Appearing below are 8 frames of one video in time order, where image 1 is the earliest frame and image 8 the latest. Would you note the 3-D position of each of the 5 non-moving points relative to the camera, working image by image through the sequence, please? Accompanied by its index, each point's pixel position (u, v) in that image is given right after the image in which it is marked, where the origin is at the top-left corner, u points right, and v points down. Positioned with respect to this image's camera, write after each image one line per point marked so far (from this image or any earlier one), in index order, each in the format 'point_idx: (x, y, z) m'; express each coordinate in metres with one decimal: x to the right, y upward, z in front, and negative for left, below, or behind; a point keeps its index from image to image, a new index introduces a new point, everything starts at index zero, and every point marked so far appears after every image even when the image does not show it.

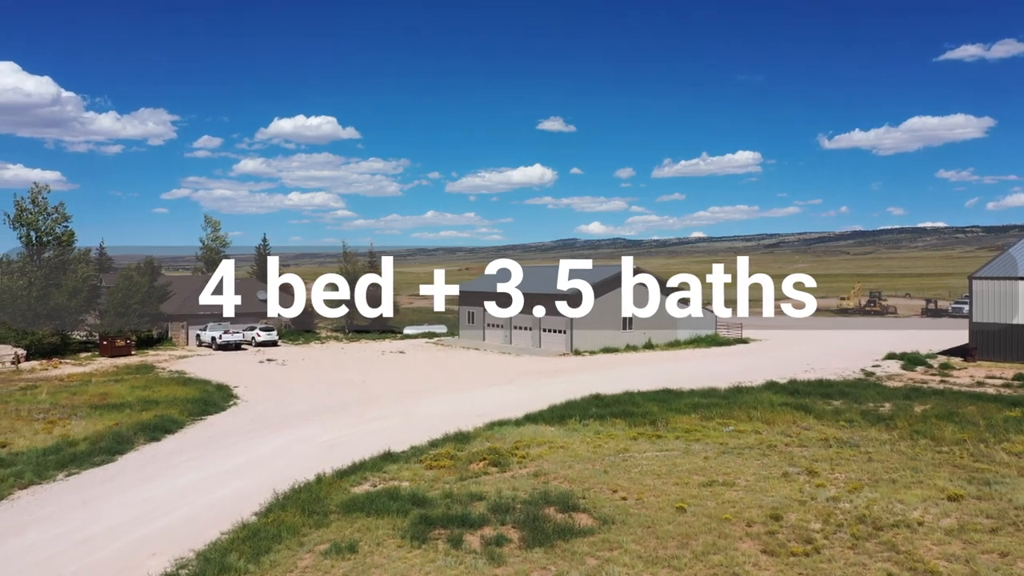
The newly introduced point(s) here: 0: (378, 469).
0: (-2.6, -3.5, +15.7) m
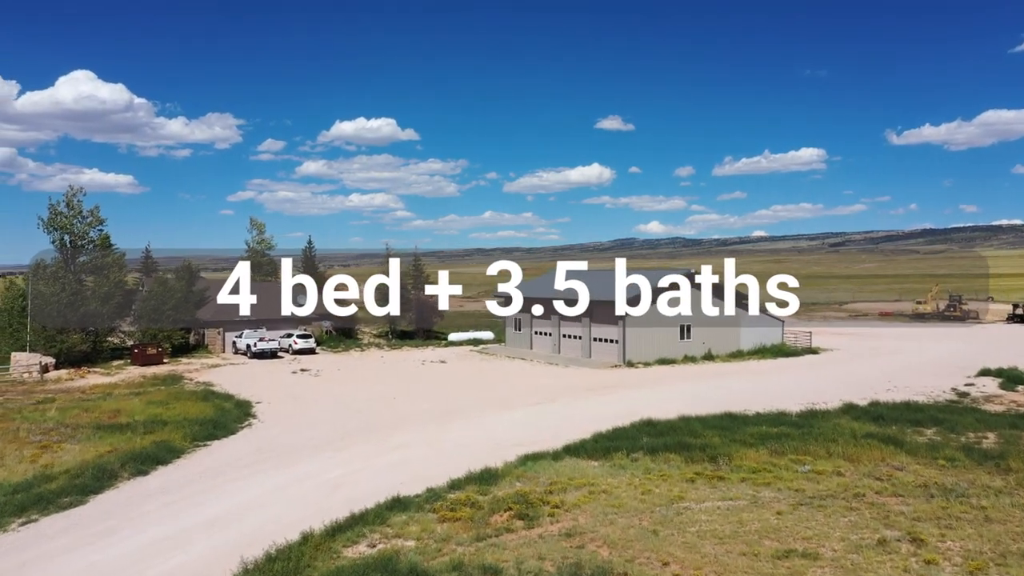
0: (-2.1, -3.8, +13.2) m
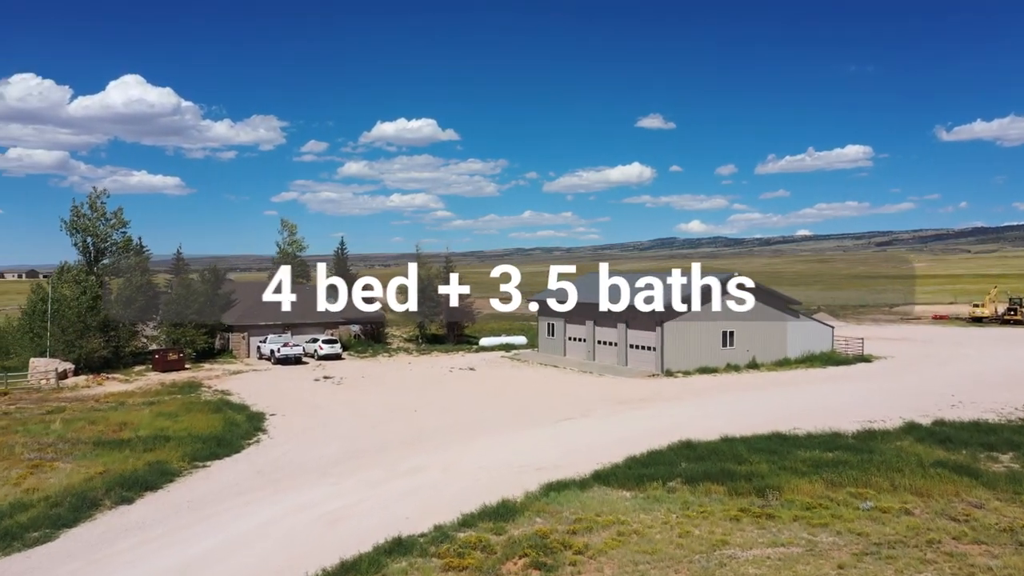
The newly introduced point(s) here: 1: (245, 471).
0: (-1.9, -4.0, +11.5) m
1: (-5.8, -4.0, +17.7) m
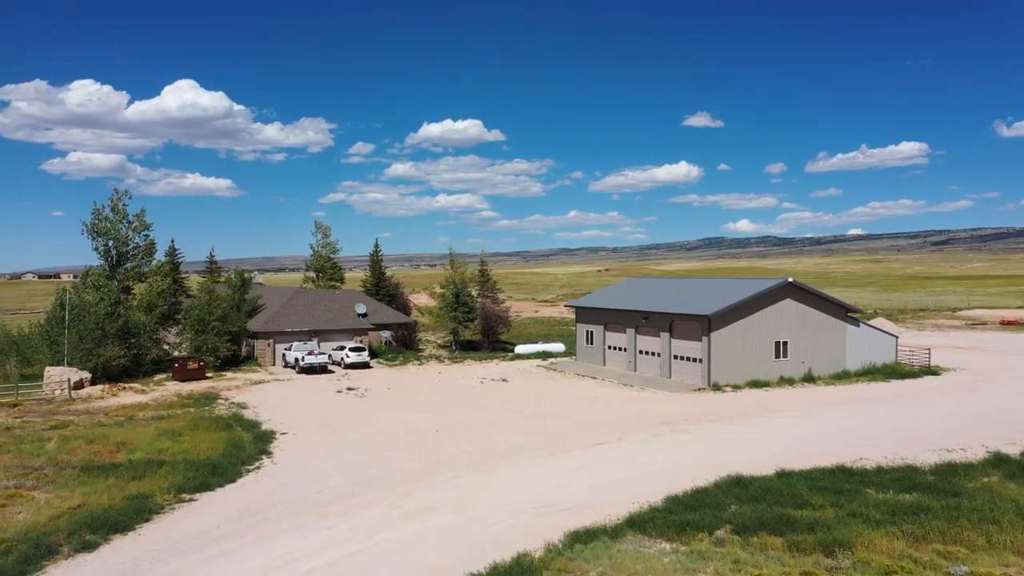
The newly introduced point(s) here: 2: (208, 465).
0: (-1.9, -4.2, +9.3) m
1: (-5.4, -4.3, +15.7) m
2: (-7.1, -4.1, +19.1) m
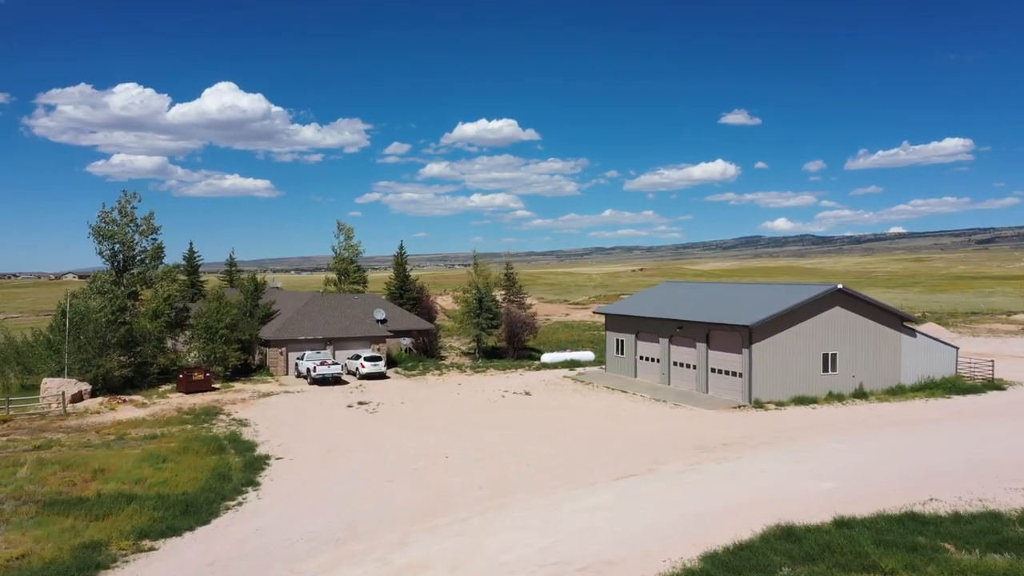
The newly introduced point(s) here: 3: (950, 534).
0: (-2.0, -4.5, +6.9) m
1: (-5.3, -4.5, +13.5) m
2: (-6.8, -4.4, +17.0) m
3: (+7.8, -4.4, +14.6) m
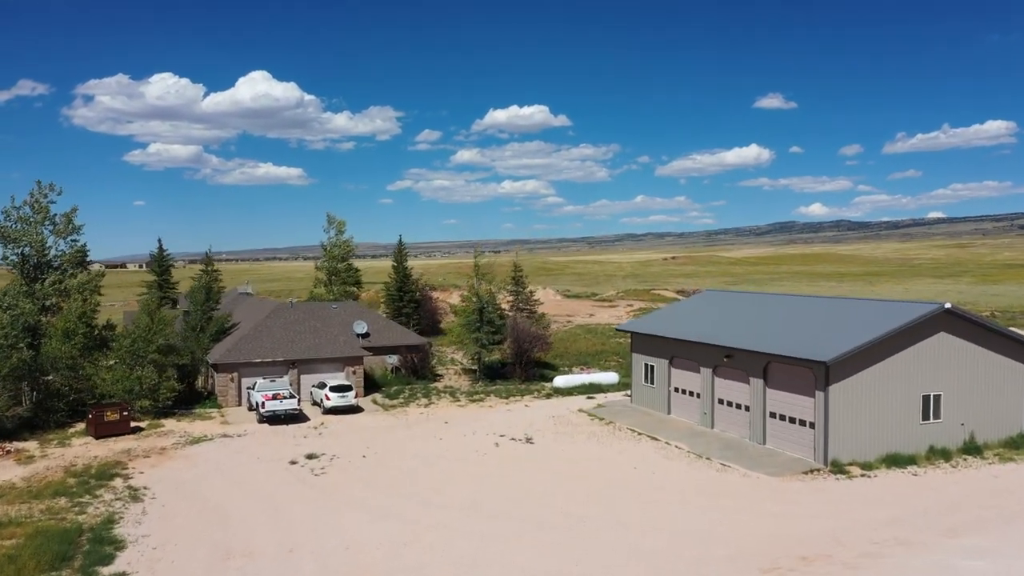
0: (-3.1, -5.5, -0.4) m
1: (-6.1, -5.4, +6.3) m
2: (-7.6, -5.2, +9.8) m
3: (+7.0, -5.2, +6.9) m
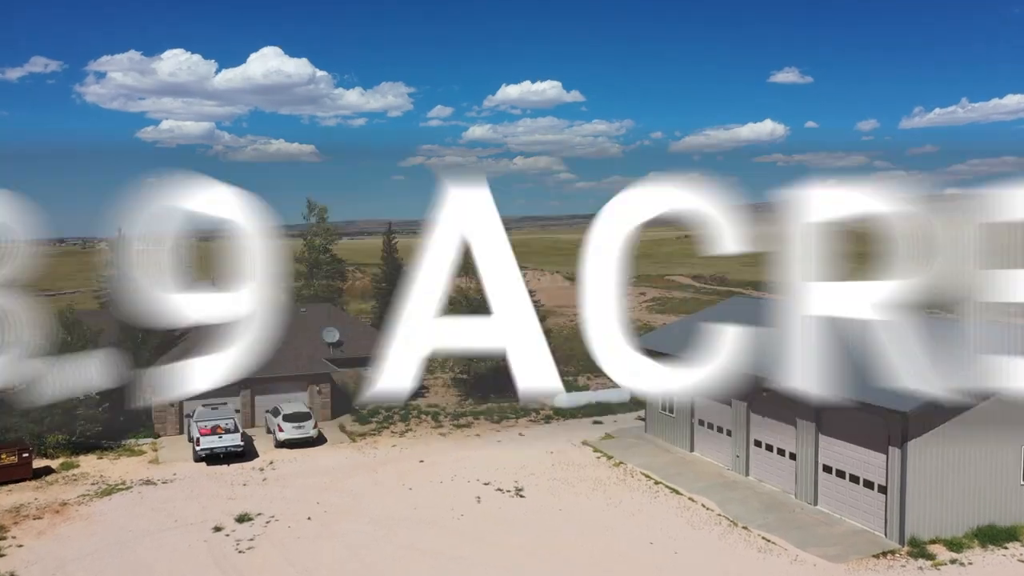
0: (-3.9, -6.6, -5.4) m
1: (-6.8, -6.3, +1.4) m
2: (-8.2, -6.1, +4.9) m
3: (+6.3, -6.1, +1.8) m
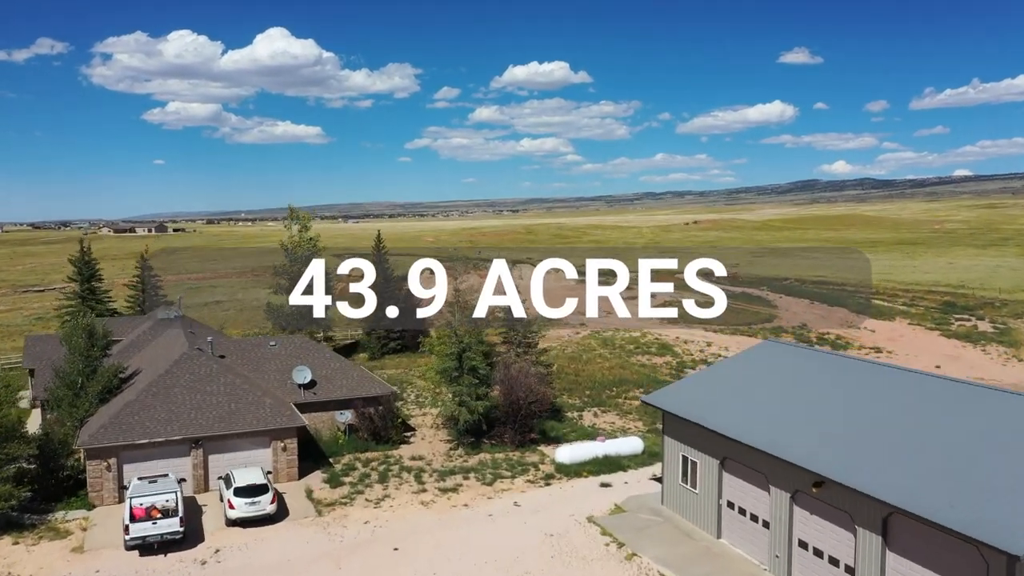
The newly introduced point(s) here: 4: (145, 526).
0: (-4.3, -8.6, -9.1) m
1: (-7.2, -8.2, -2.4) m
2: (-8.5, -7.8, +1.2) m
3: (+6.0, -7.9, -2.1) m
4: (-8.7, -5.6, +19.7) m
